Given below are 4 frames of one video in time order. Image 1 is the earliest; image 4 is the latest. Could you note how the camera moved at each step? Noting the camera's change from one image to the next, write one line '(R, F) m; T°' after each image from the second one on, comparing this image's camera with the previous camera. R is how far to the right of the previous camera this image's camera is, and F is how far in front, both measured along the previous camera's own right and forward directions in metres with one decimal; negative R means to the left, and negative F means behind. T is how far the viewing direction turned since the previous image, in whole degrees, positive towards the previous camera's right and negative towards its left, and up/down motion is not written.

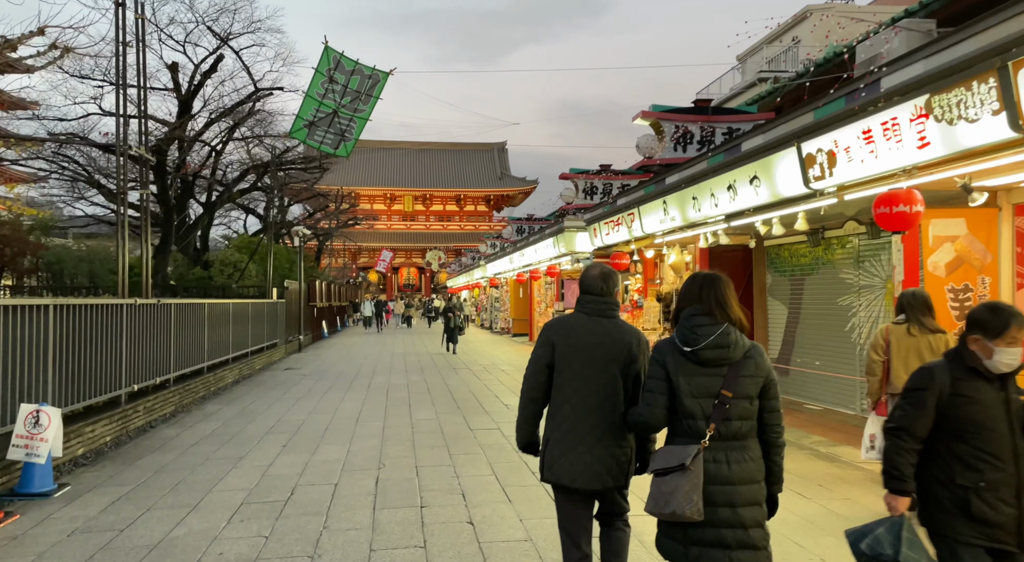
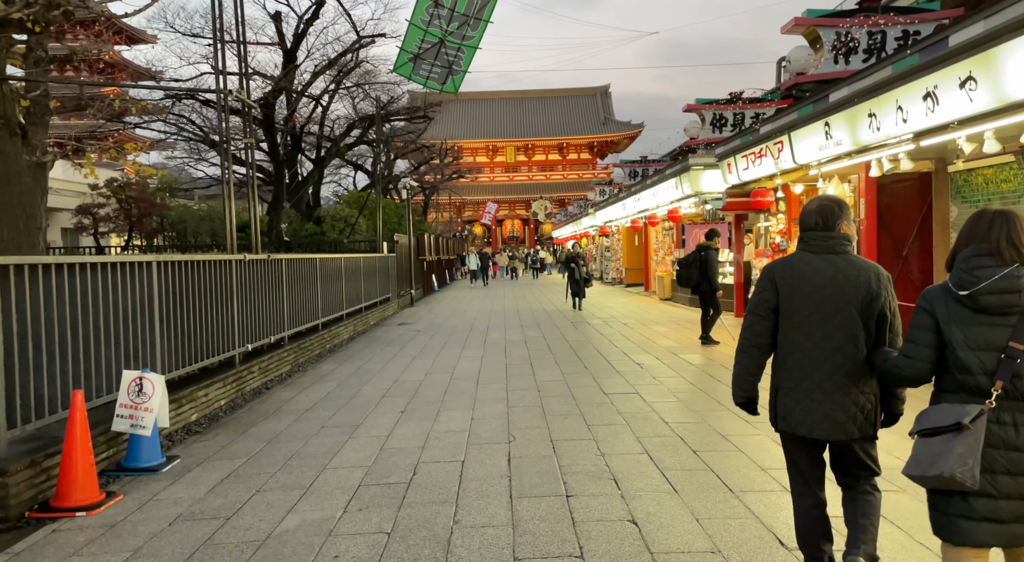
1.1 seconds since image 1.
(-0.3, +0.9) m; -9°
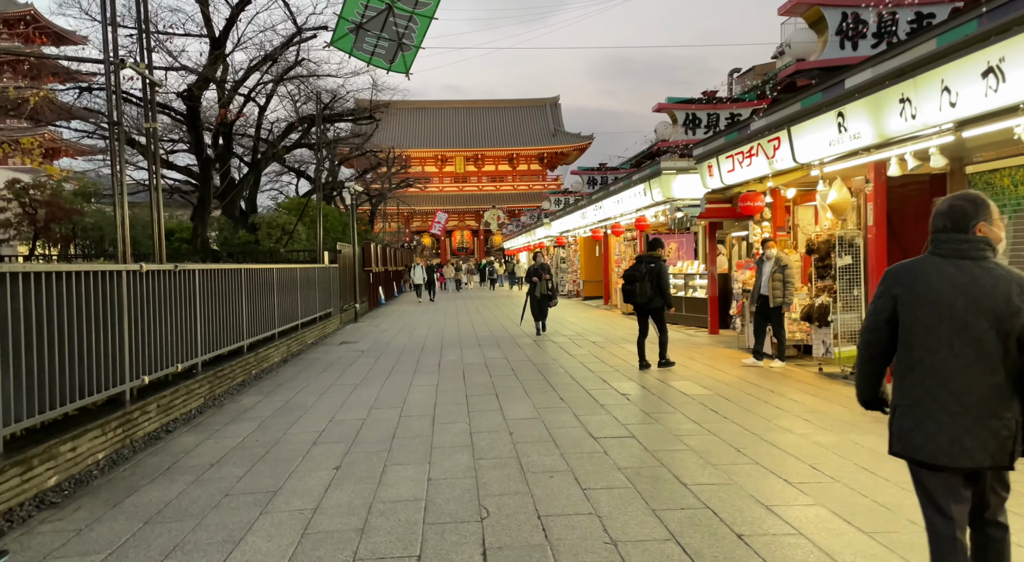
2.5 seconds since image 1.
(-0.1, +1.2) m; +5°
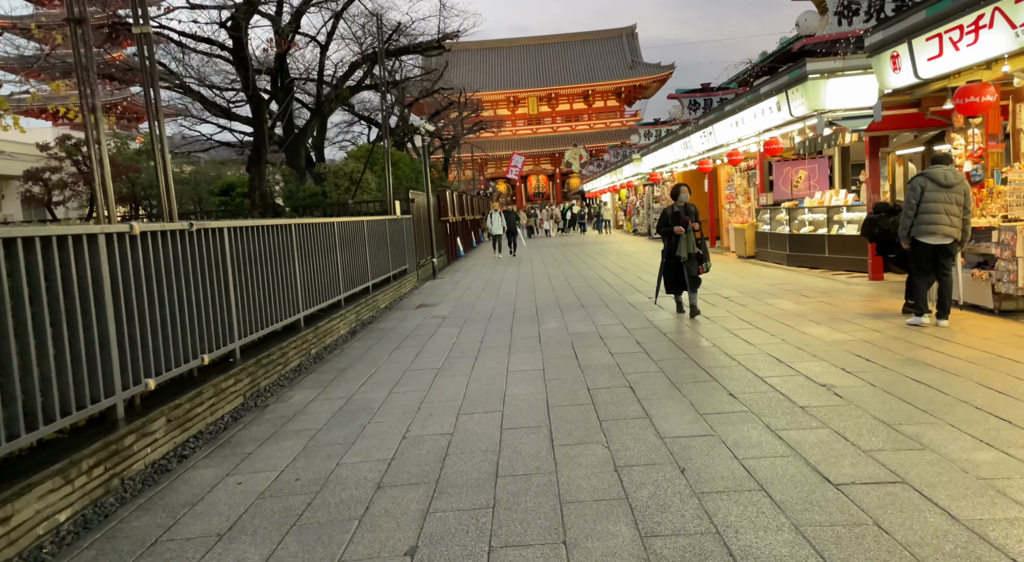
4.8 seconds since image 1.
(-0.4, +1.9) m; -7°
